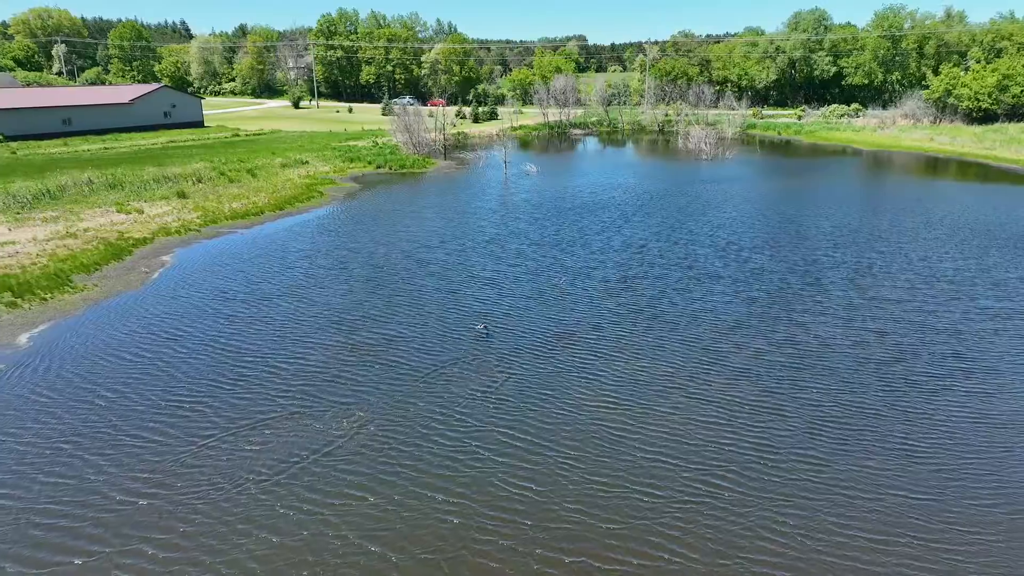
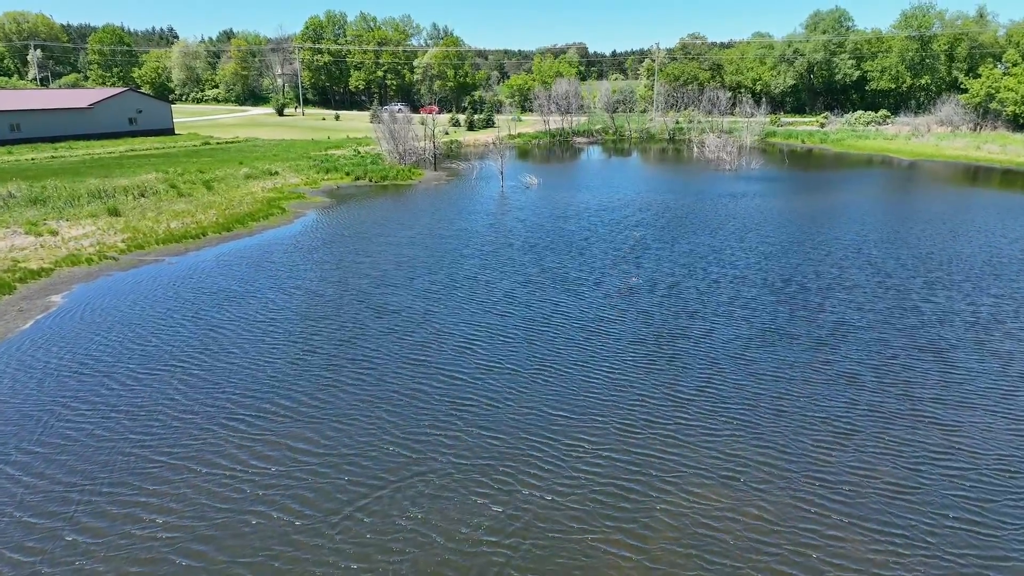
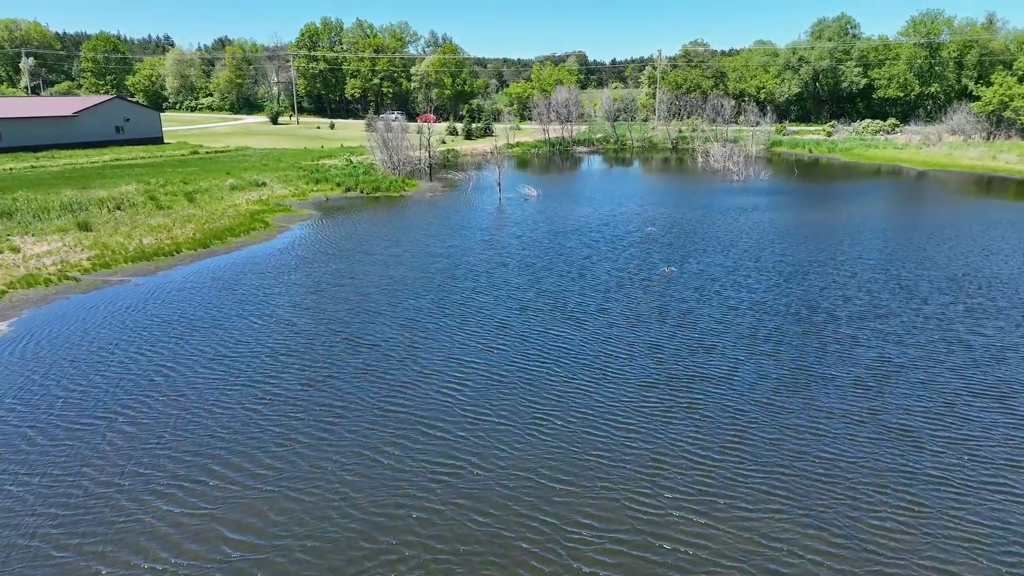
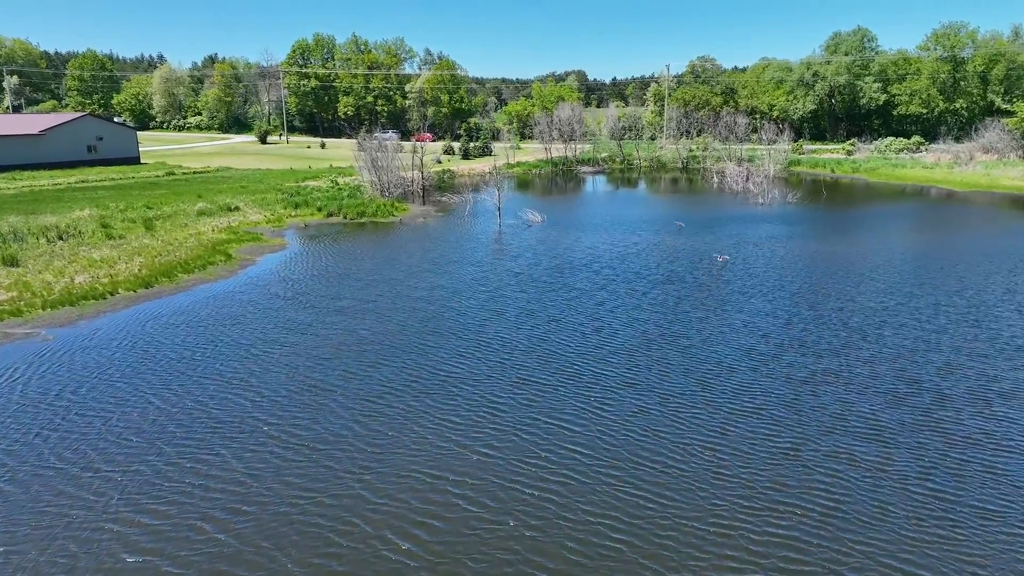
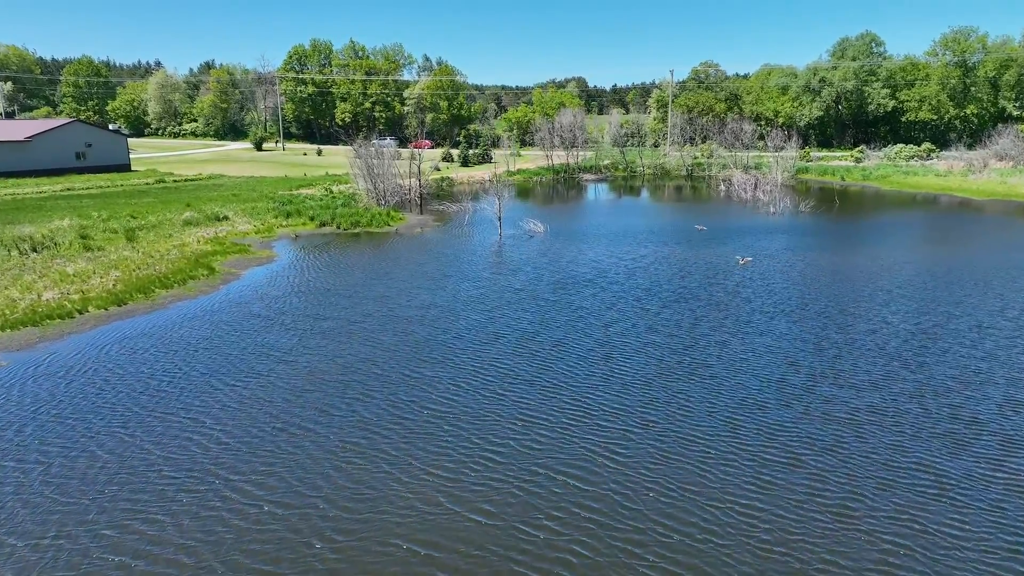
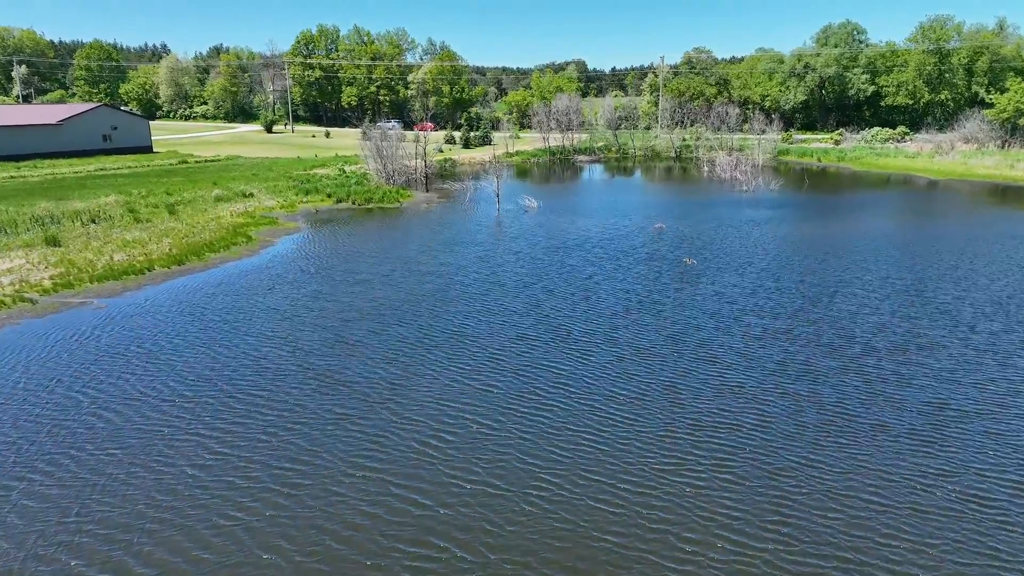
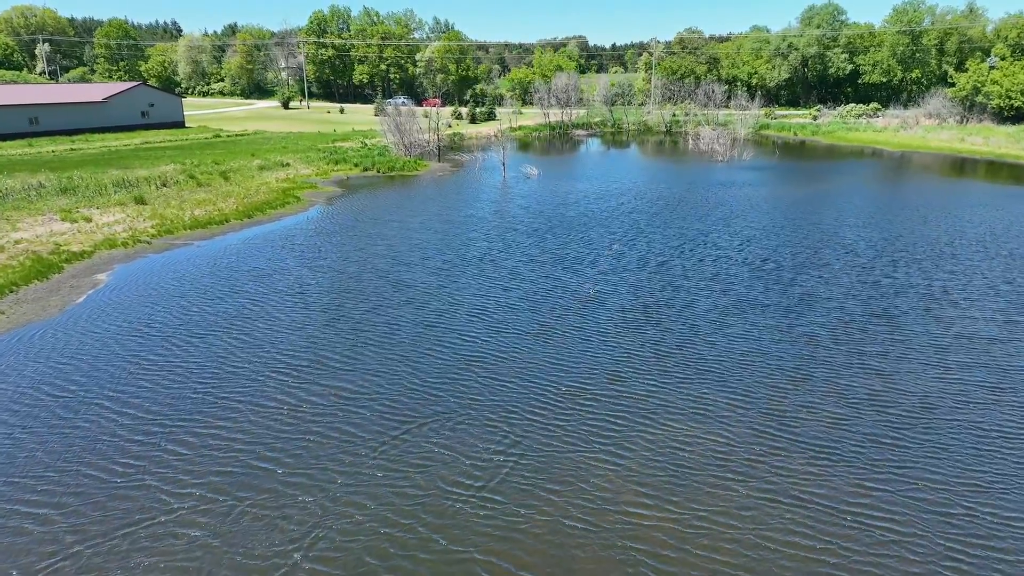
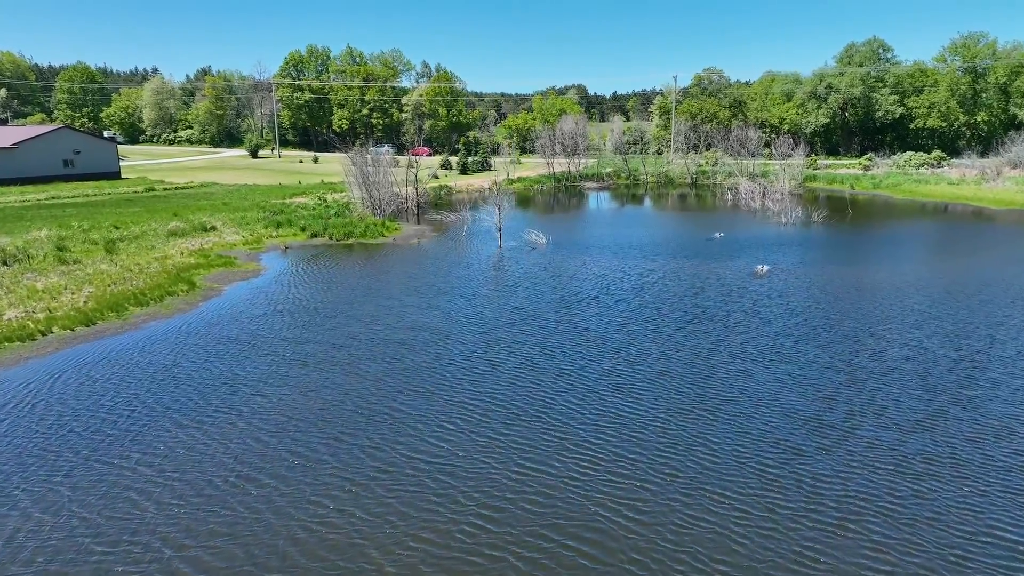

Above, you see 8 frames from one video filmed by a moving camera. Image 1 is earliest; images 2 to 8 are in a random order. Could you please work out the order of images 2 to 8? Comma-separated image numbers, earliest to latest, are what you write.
7, 2, 3, 6, 4, 5, 8
